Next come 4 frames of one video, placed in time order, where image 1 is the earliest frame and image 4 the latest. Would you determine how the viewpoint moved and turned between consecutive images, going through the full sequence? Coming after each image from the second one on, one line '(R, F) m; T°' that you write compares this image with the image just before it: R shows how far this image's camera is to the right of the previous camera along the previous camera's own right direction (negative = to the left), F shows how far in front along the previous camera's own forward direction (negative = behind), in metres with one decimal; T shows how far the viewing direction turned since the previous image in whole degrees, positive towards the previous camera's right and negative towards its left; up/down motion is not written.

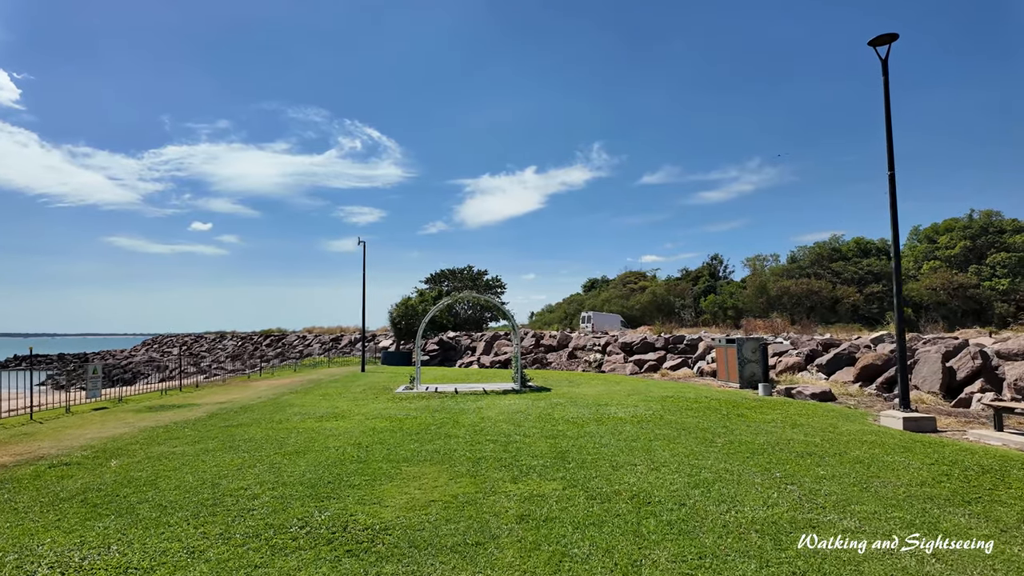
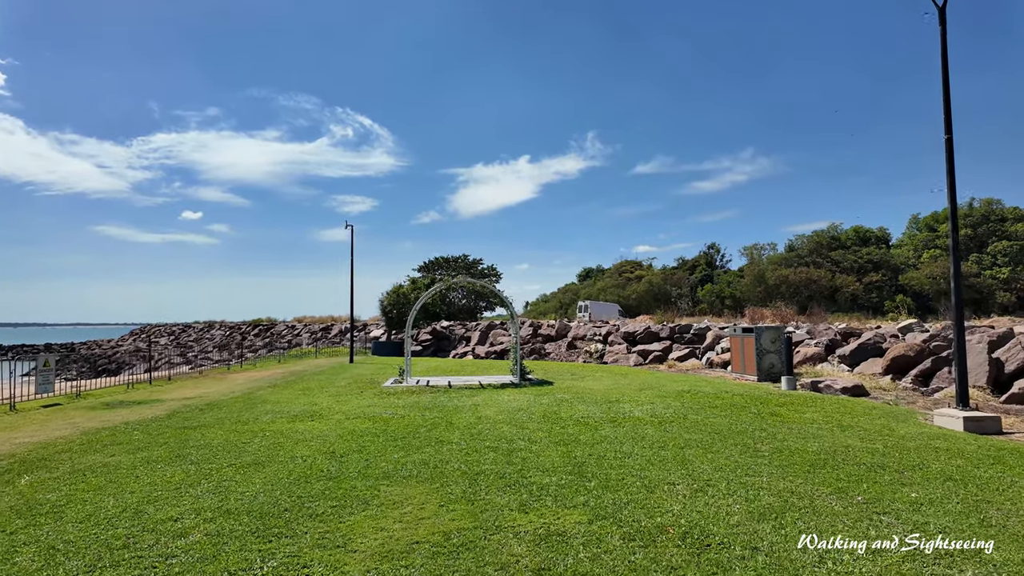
(-0.1, +1.1) m; +1°
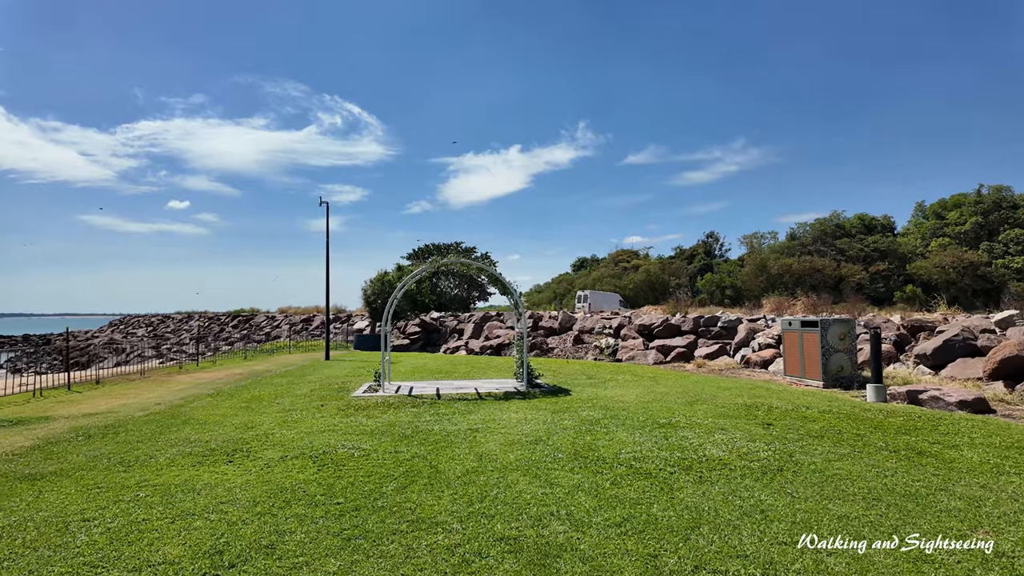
(-0.2, +2.5) m; +1°
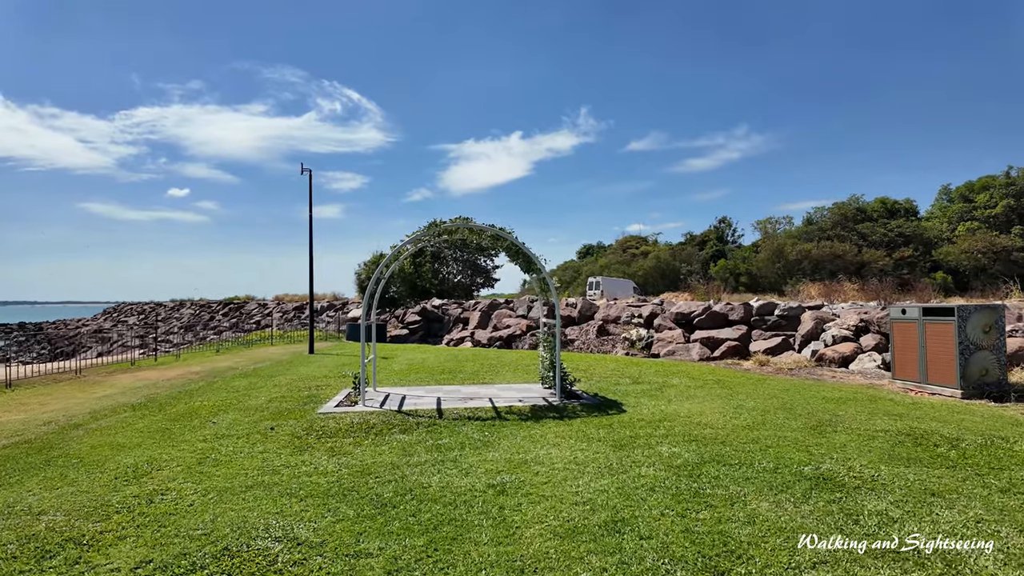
(-0.3, +2.5) m; 0°
